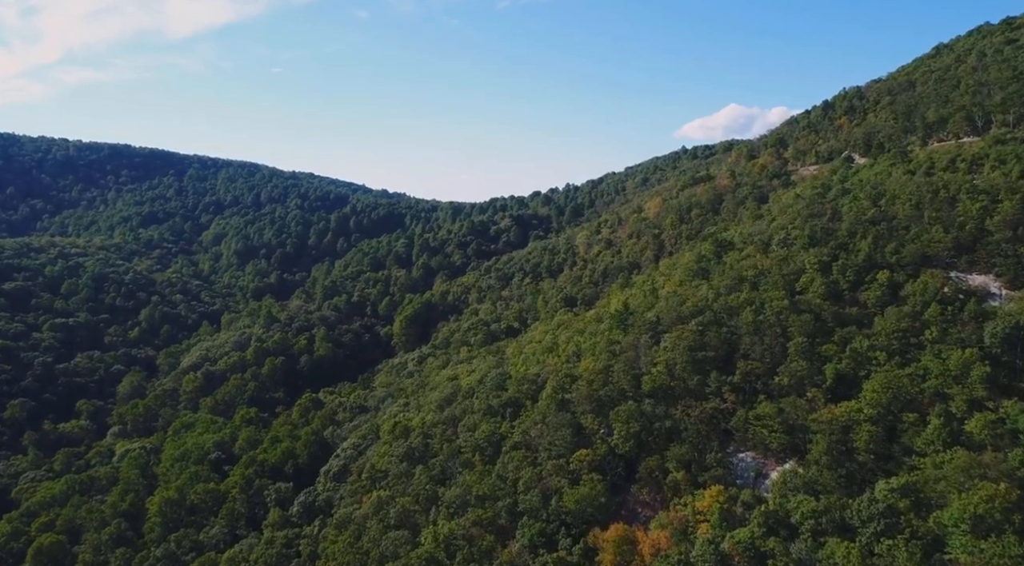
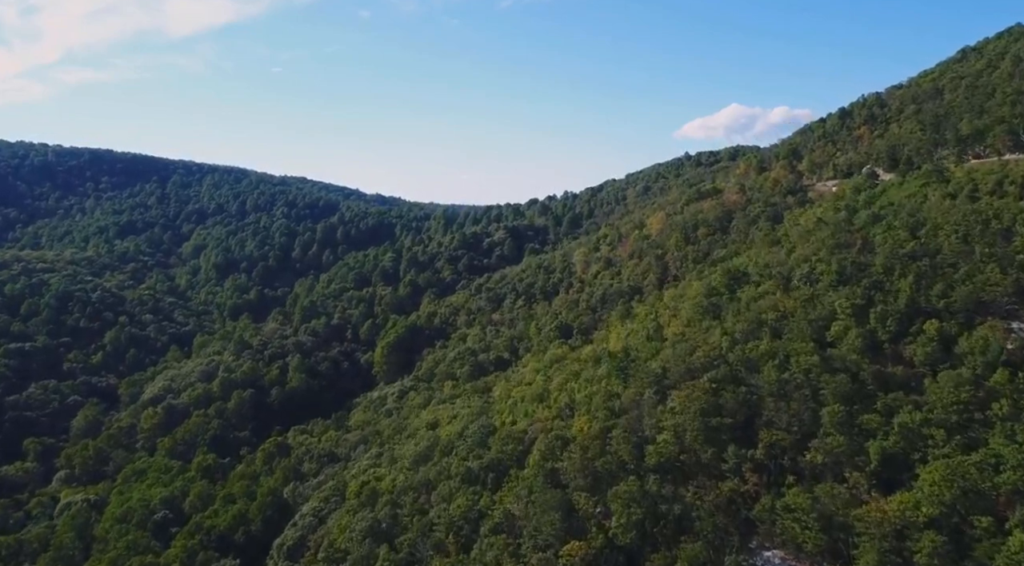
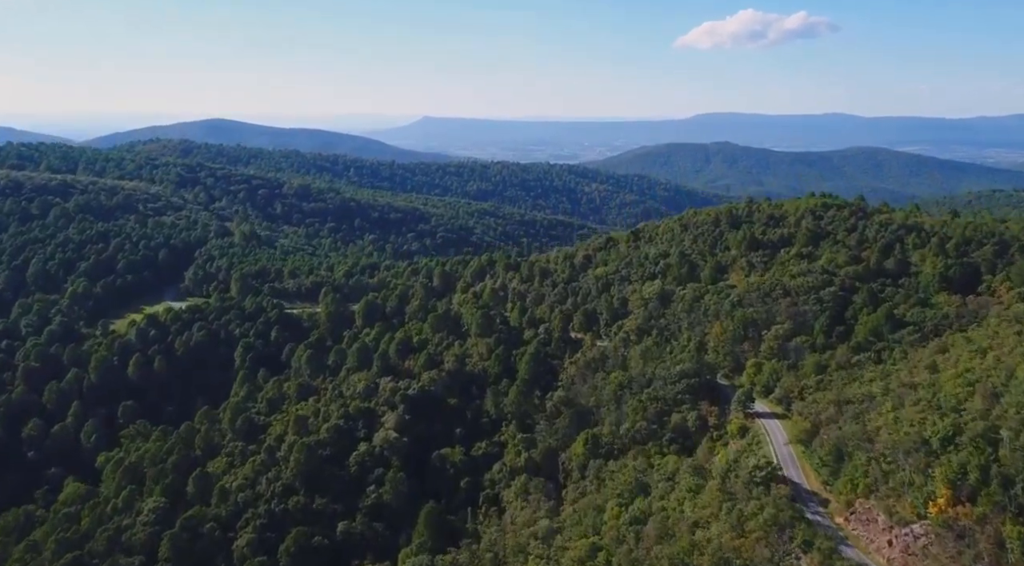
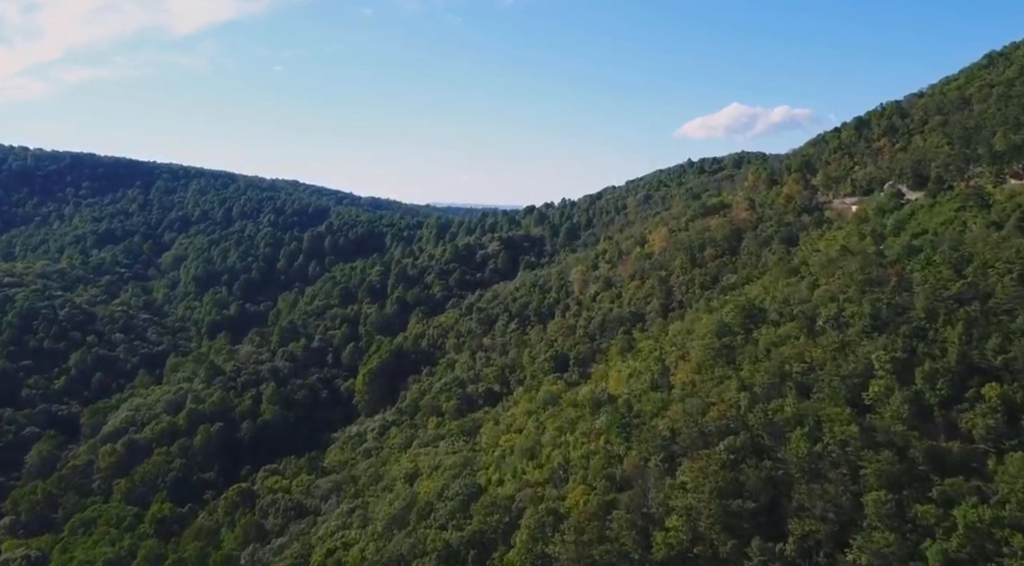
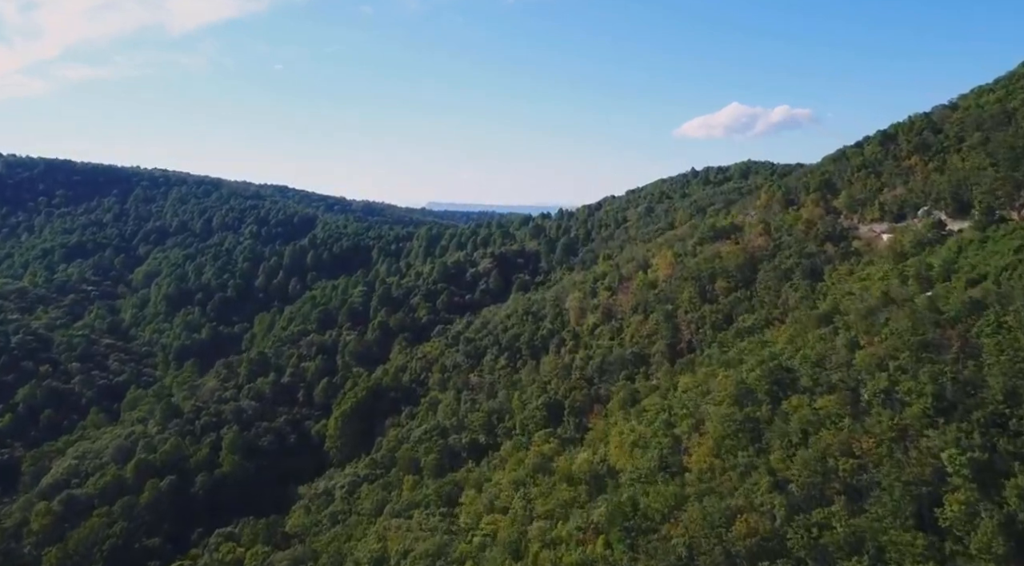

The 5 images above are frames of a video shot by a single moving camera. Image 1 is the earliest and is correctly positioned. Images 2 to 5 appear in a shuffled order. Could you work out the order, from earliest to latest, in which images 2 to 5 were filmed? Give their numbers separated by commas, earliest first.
2, 4, 5, 3
